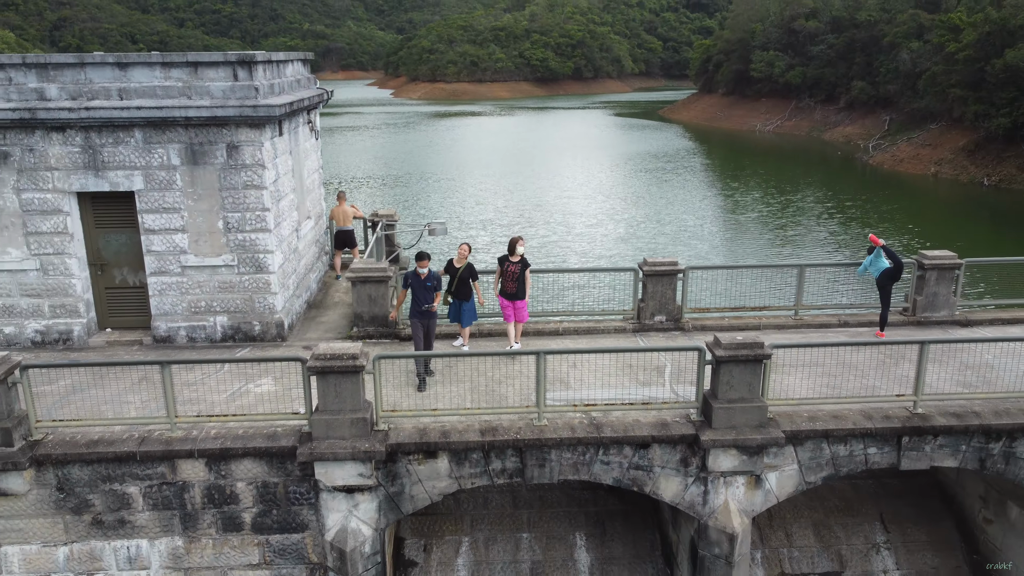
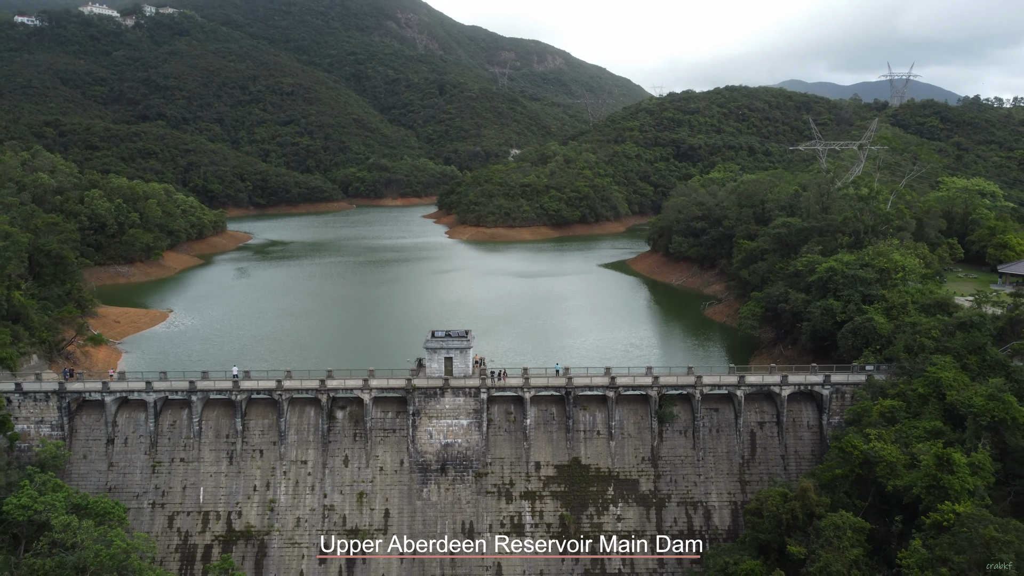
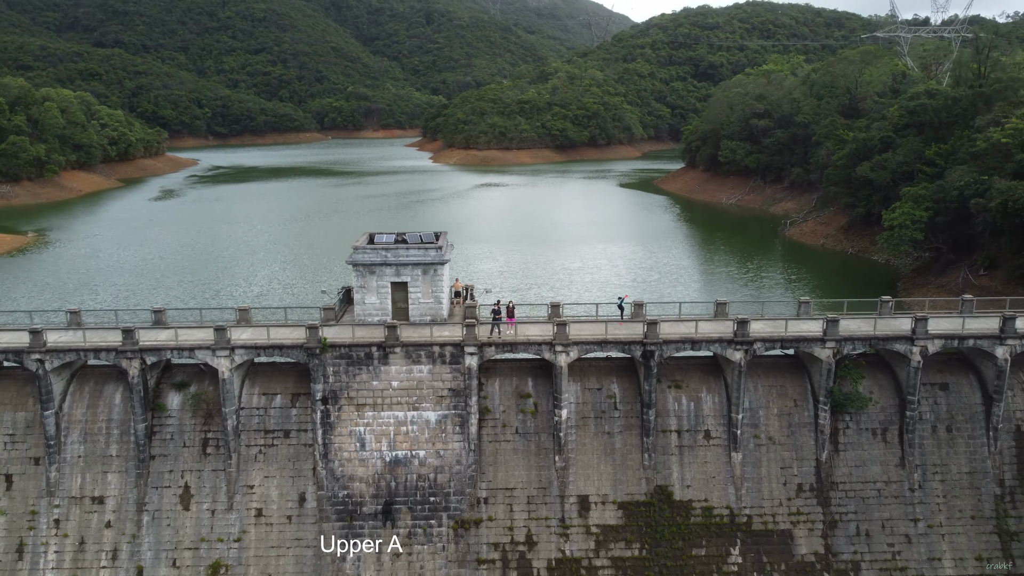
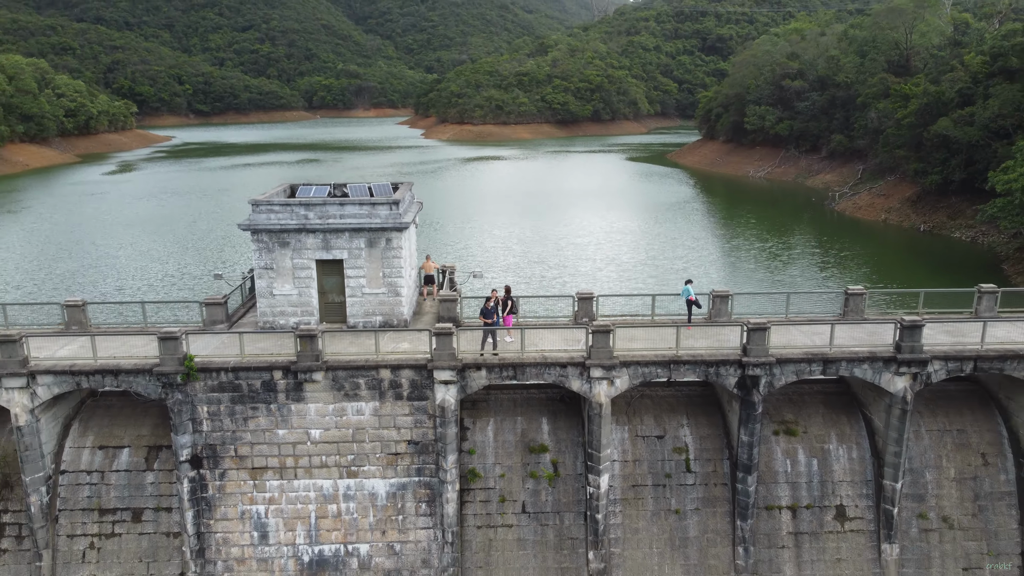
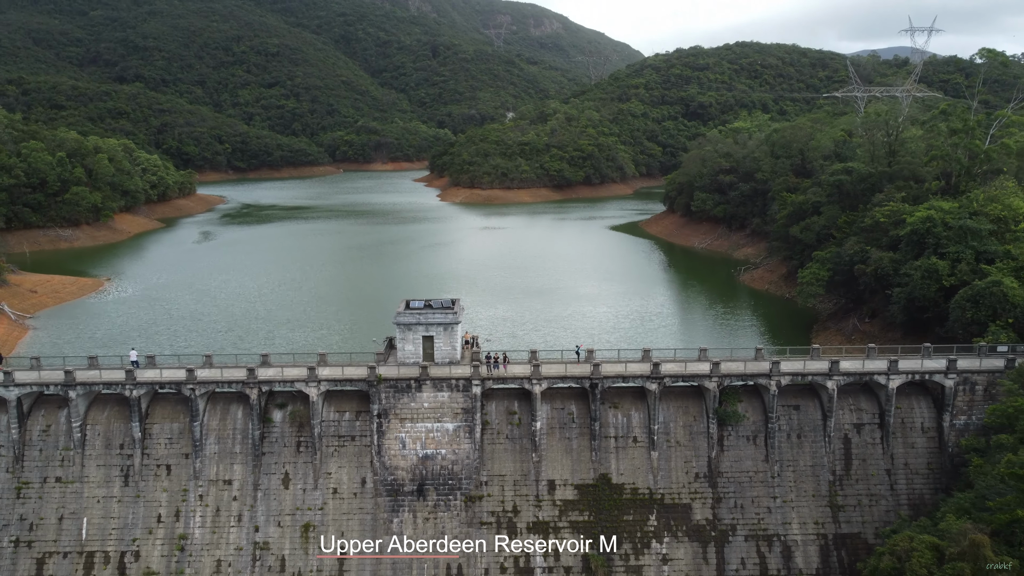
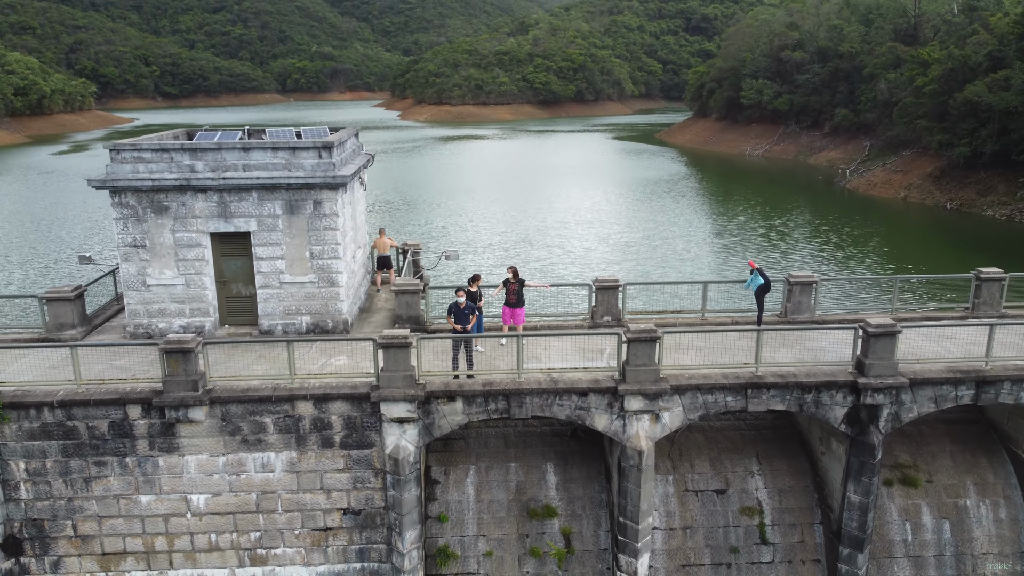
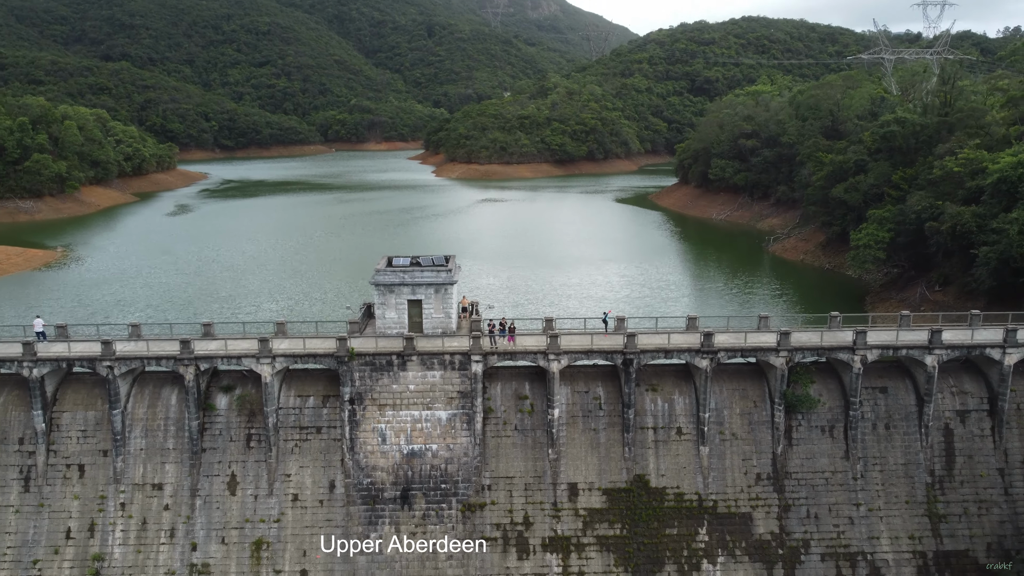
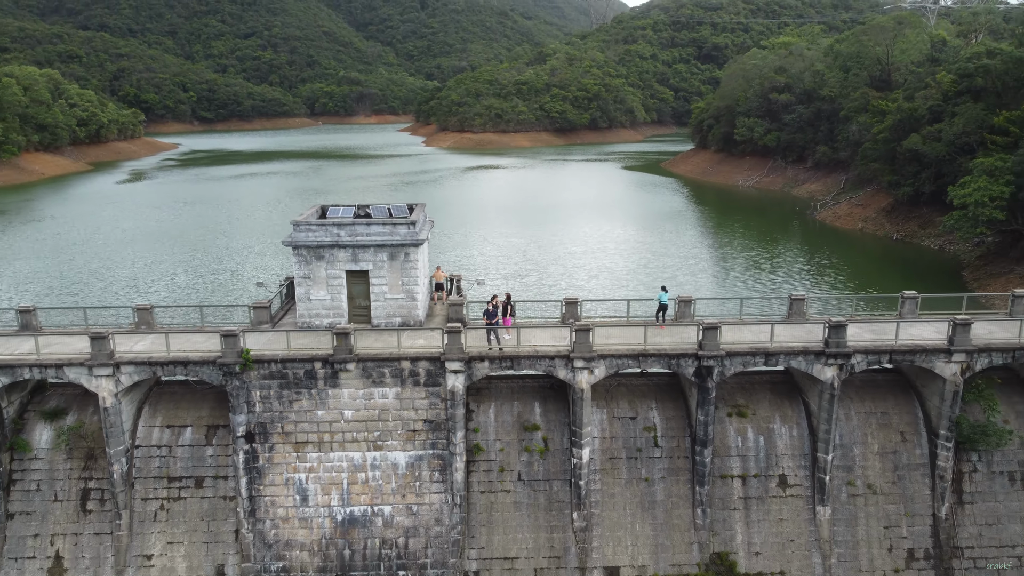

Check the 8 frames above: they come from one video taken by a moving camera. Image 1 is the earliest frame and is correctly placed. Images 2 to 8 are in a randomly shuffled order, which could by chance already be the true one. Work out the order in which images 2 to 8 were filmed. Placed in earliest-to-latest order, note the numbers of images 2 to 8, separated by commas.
6, 4, 8, 3, 7, 5, 2
